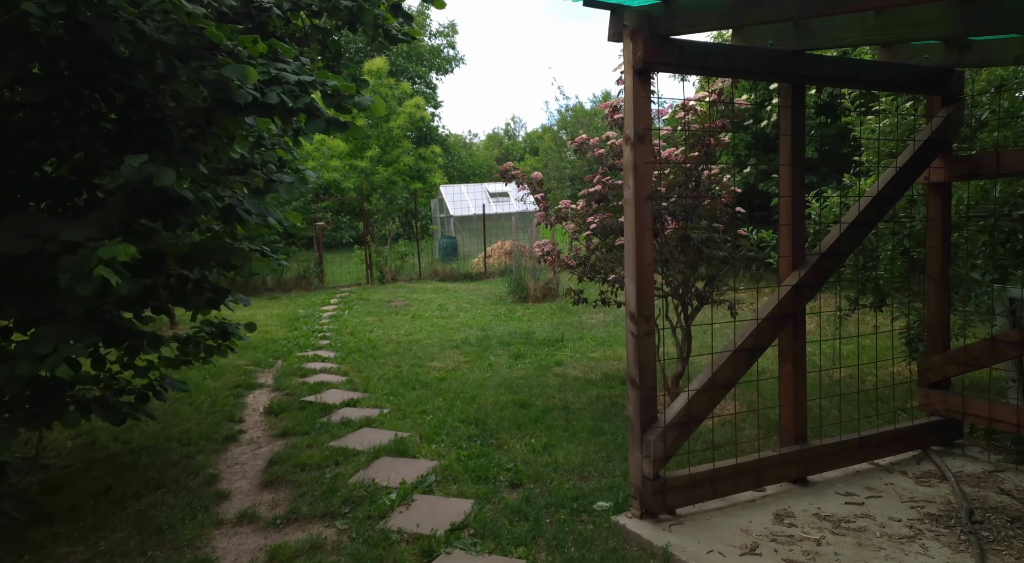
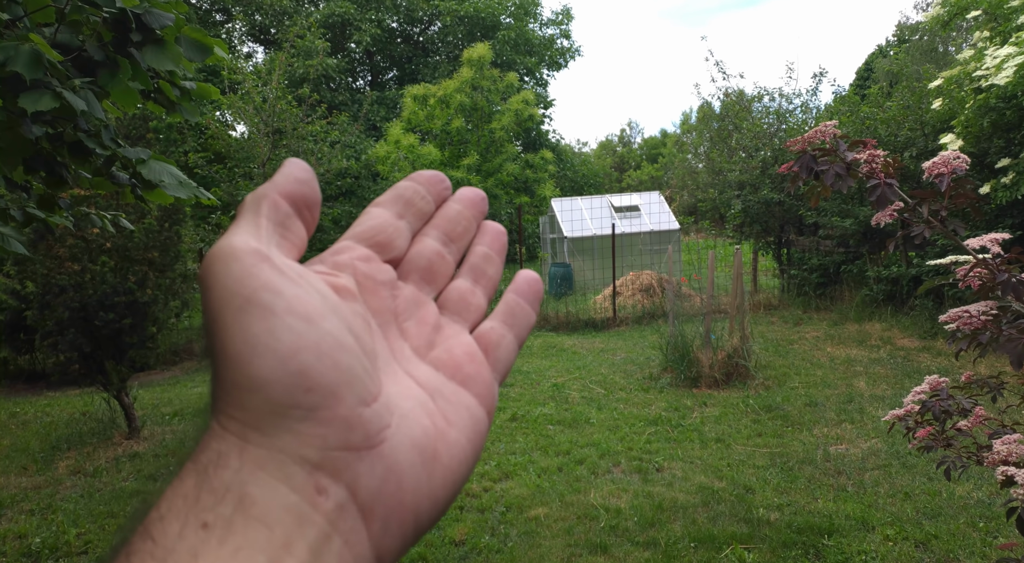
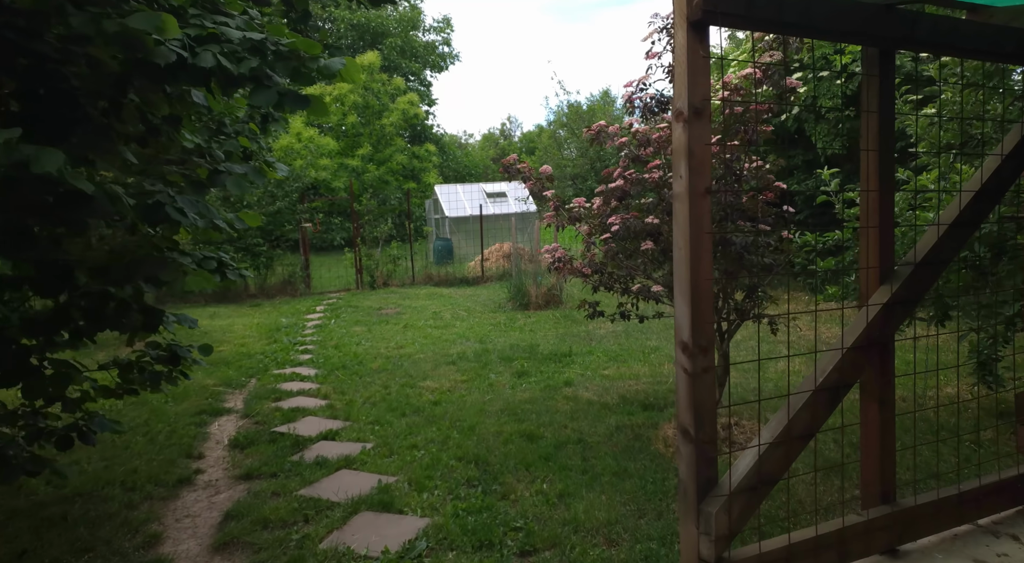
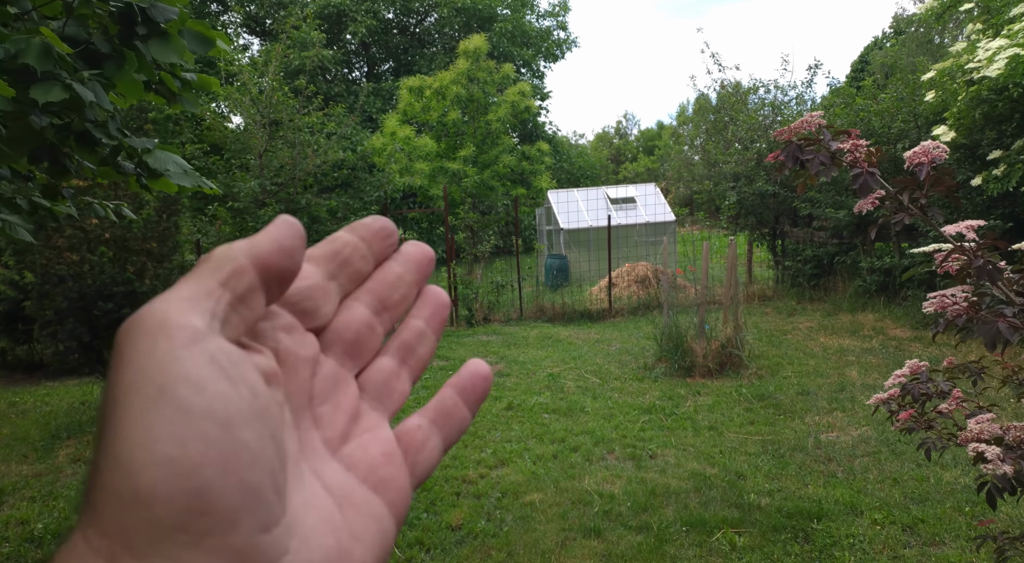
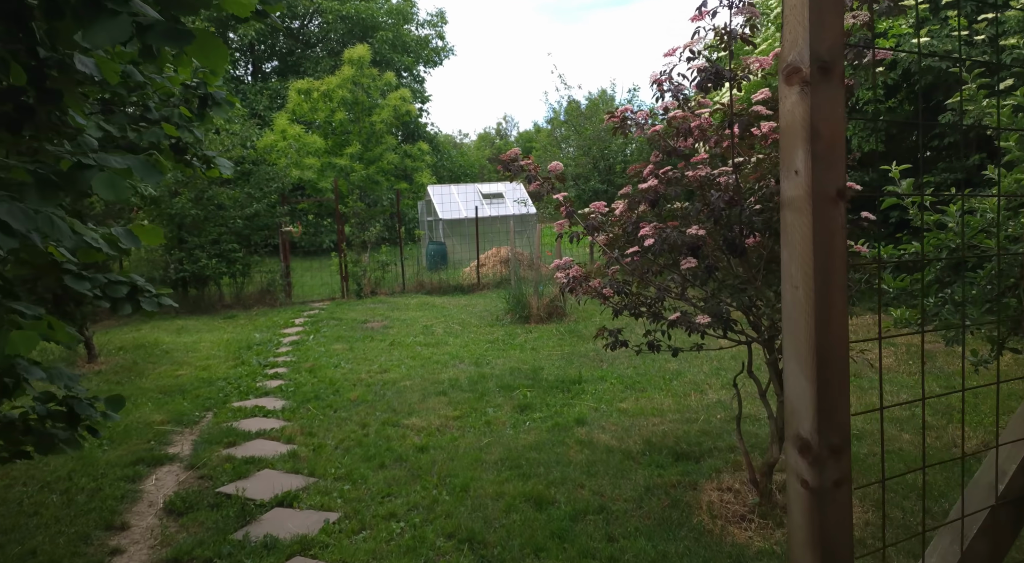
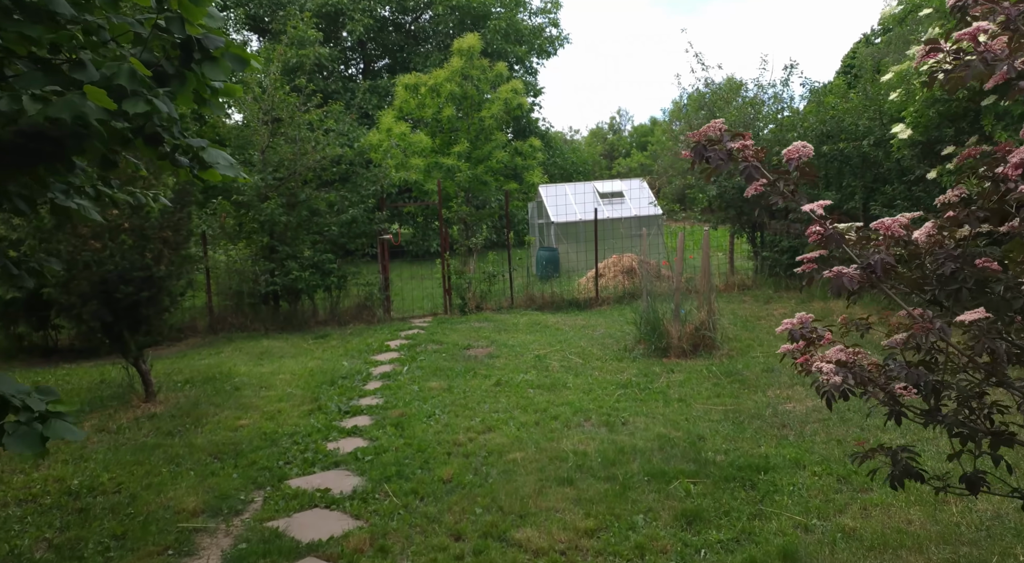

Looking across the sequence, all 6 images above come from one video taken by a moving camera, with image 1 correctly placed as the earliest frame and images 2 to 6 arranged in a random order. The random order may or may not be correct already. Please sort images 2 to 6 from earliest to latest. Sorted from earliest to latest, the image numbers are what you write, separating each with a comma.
3, 5, 6, 4, 2
